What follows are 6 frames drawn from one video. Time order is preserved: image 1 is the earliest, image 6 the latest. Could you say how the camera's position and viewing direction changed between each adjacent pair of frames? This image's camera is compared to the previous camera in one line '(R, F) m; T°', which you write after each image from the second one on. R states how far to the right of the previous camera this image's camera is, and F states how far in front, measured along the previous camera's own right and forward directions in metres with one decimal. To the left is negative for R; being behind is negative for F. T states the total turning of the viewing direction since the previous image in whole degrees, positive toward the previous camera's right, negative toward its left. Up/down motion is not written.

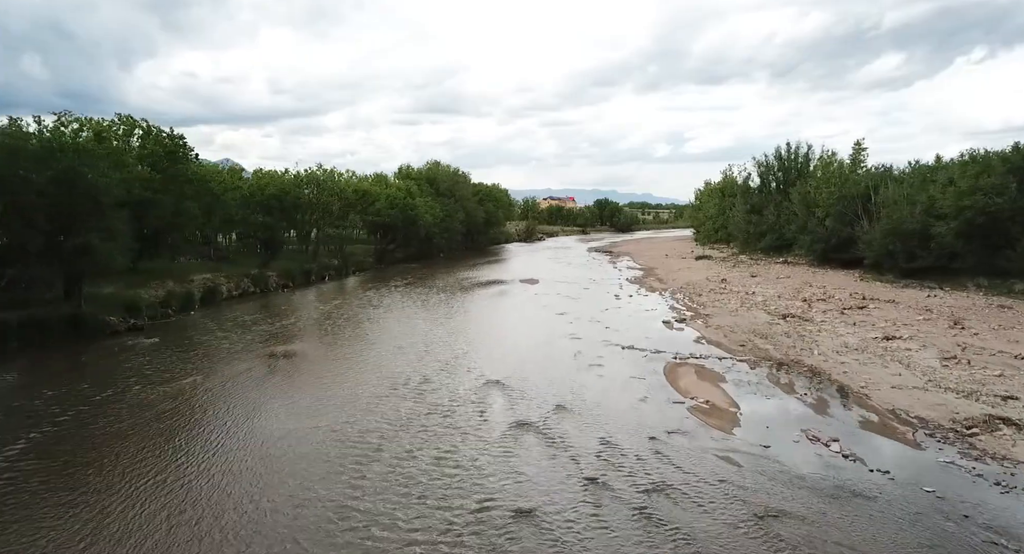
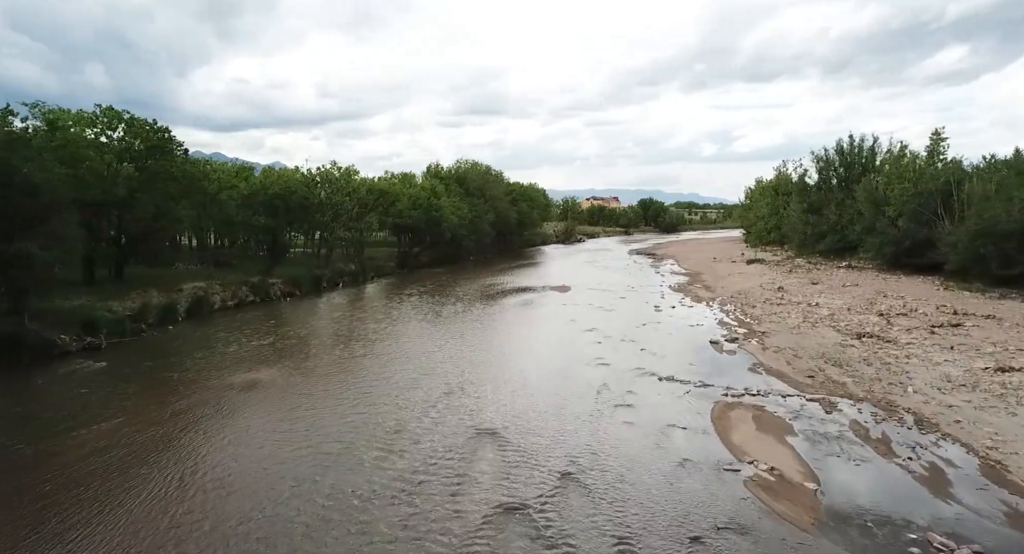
(+0.9, +3.8) m; -4°
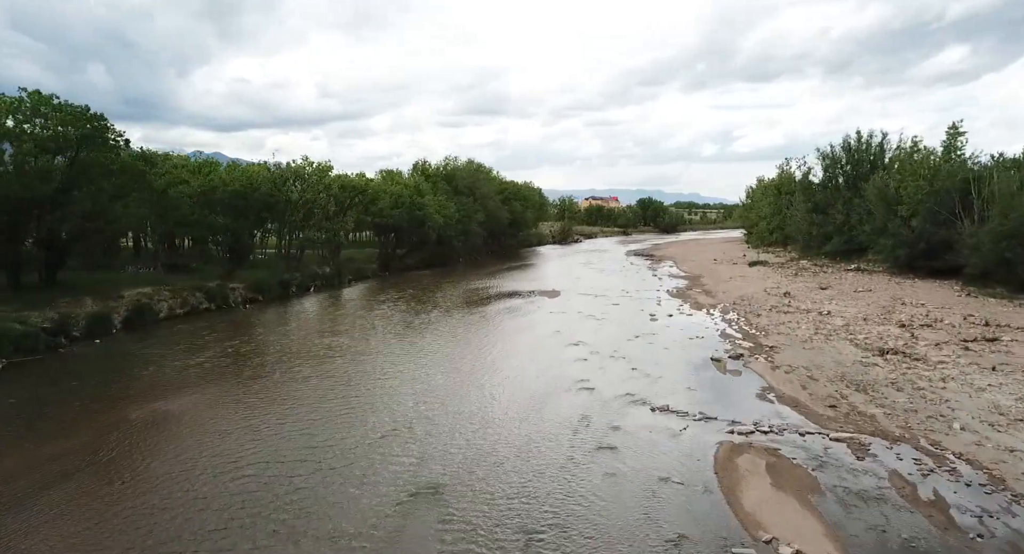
(+0.9, +2.8) m; 0°
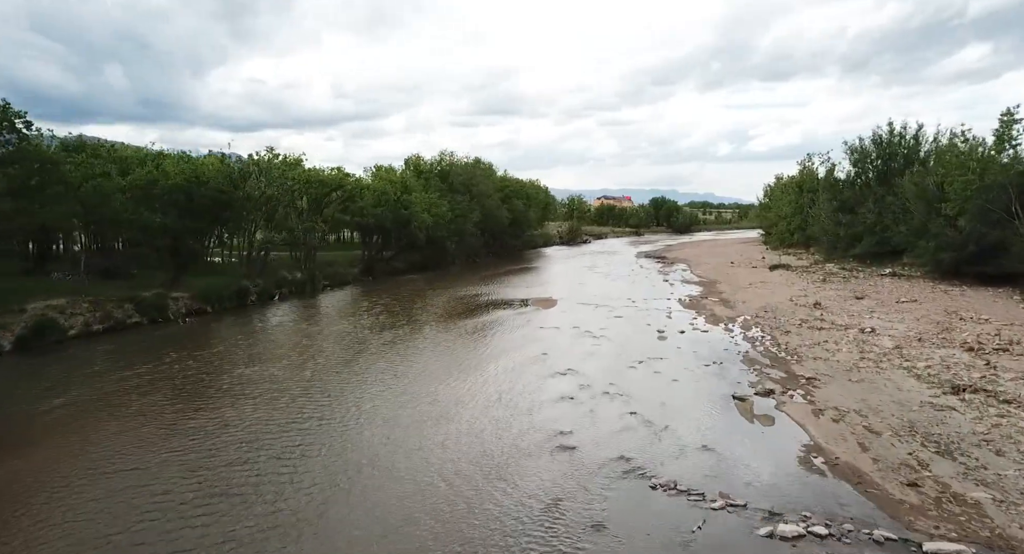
(+1.2, +4.3) m; -1°
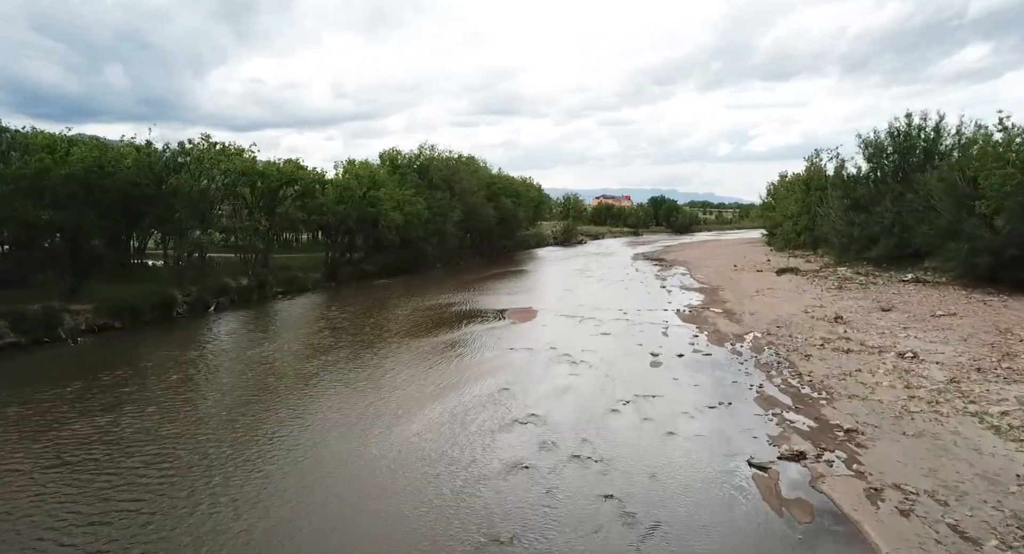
(+1.3, +4.3) m; 0°
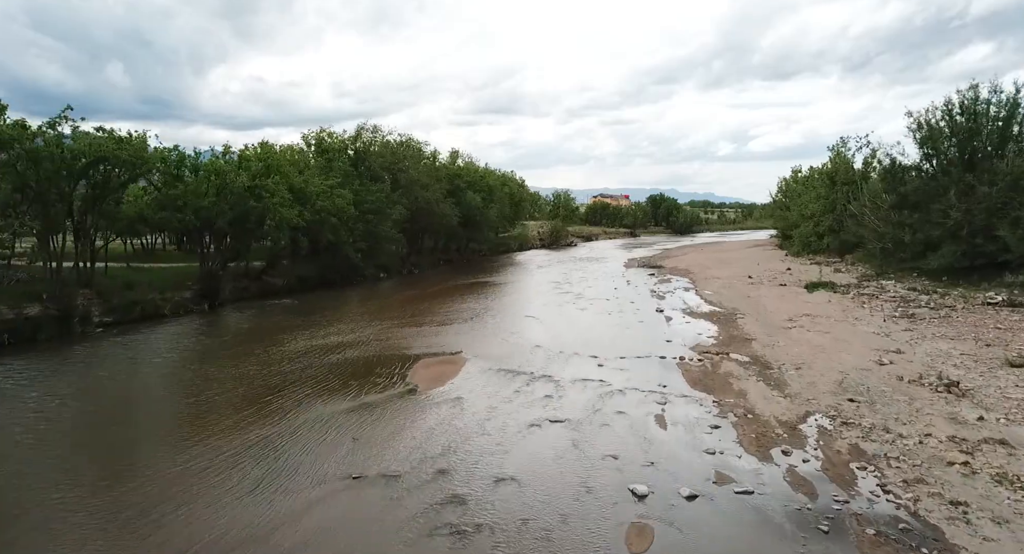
(+2.7, +10.4) m; 0°
